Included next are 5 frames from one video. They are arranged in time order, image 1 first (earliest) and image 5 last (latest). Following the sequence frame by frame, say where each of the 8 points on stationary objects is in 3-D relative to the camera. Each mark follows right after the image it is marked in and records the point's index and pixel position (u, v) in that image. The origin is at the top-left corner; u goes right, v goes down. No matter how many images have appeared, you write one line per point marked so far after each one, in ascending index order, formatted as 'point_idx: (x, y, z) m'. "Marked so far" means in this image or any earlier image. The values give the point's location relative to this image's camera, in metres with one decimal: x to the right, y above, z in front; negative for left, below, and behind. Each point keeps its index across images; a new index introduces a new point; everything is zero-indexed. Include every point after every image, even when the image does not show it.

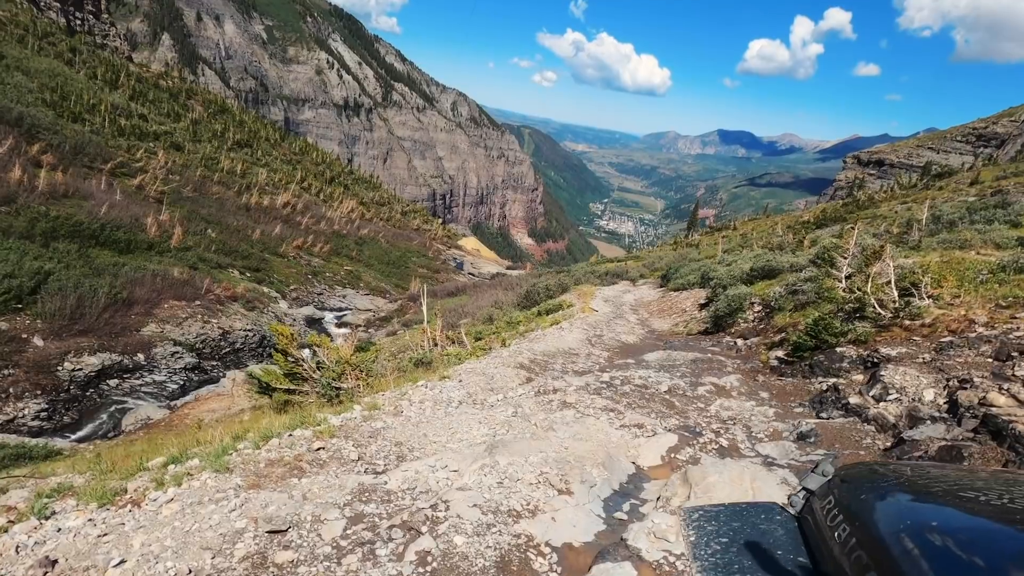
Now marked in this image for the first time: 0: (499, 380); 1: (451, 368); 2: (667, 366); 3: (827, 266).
0: (-0.2, -1.3, +9.0) m
1: (-1.0, -1.3, +10.8) m
2: (+2.6, -1.3, +11.0) m
3: (+7.3, +0.5, +15.2) m
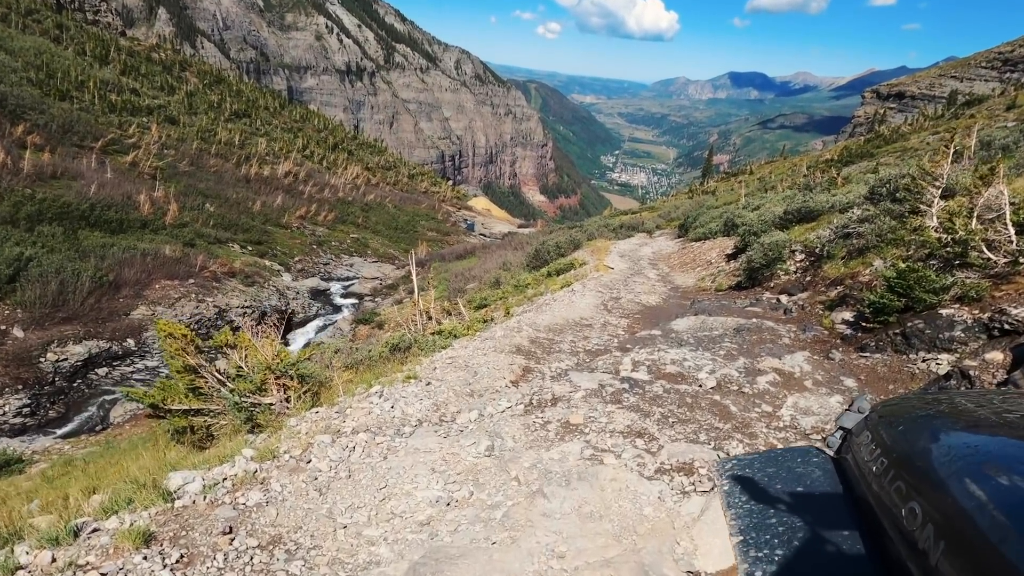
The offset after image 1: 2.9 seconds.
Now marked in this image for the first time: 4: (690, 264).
0: (-0.3, -0.9, +6.7) m
1: (-1.1, -0.9, +8.5) m
2: (+2.5, -0.7, +8.6) m
3: (+7.2, +1.6, +12.6) m
4: (+5.2, +0.7, +19.5) m
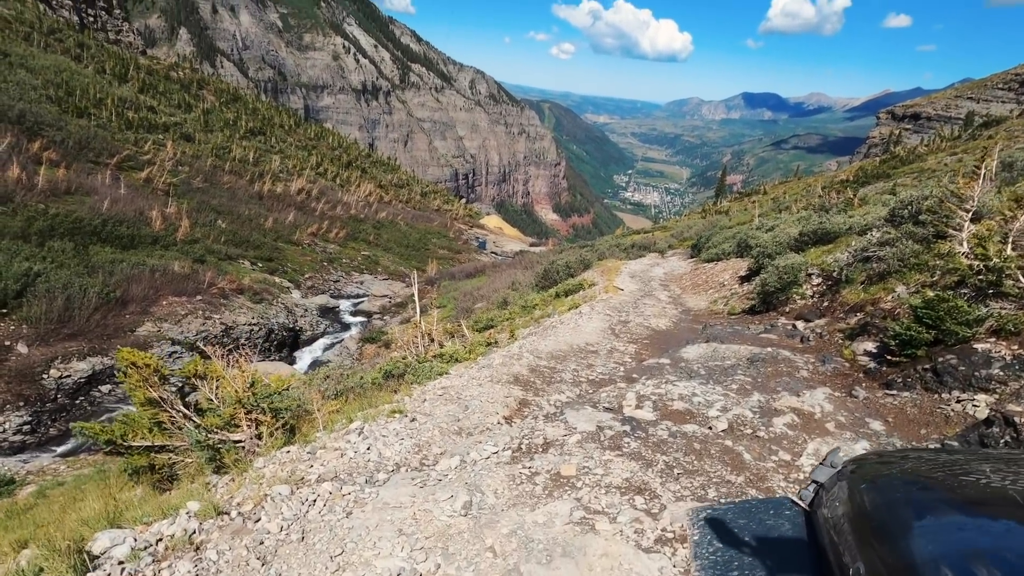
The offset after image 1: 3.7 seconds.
0: (-0.4, -1.2, +6.2) m
1: (-1.1, -1.2, +8.0) m
2: (+2.5, -1.0, +8.0) m
3: (+7.2, +1.2, +12.0) m
4: (+5.4, 0.0, +18.9) m
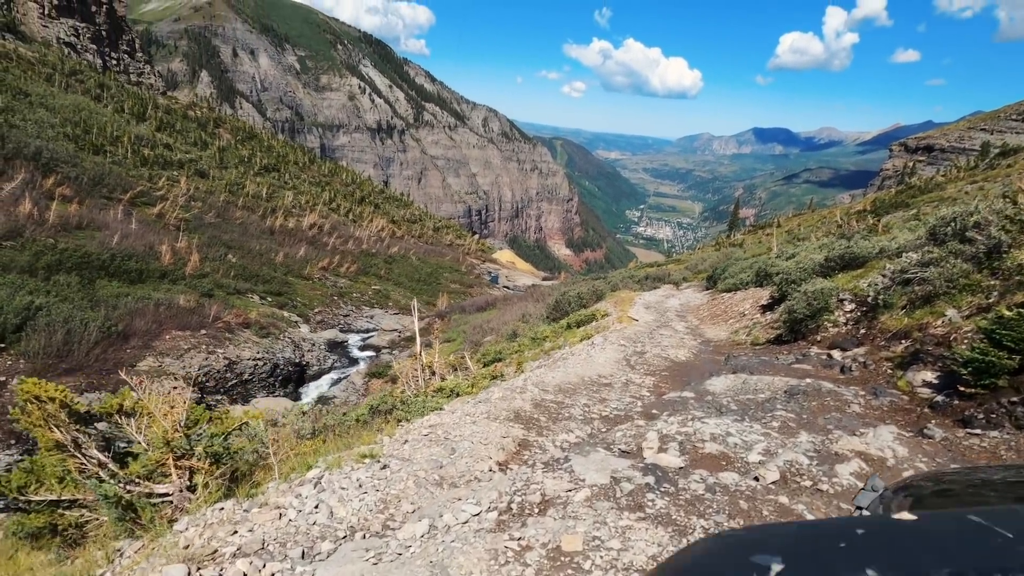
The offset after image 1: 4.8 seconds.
0: (-0.4, -1.3, +5.1) m
1: (-1.1, -1.4, +6.9) m
2: (+2.5, -1.3, +6.9) m
3: (+7.3, +0.7, +10.9) m
4: (+5.6, -0.7, +17.7) m
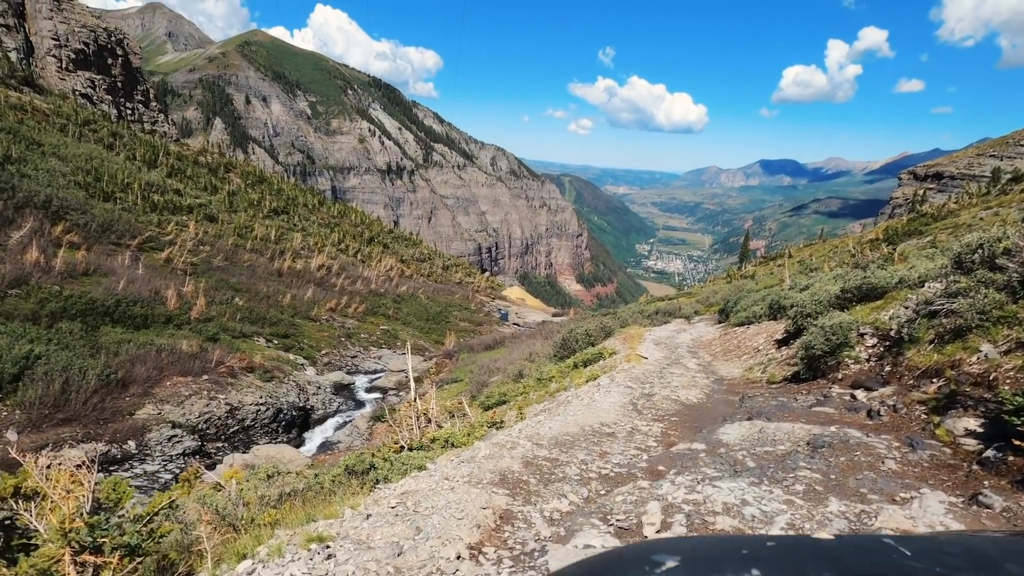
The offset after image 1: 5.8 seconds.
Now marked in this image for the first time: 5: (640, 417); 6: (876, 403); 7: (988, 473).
0: (-0.6, -1.6, +4.3) m
1: (-1.3, -1.9, +6.1) m
2: (+2.4, -1.6, +6.0) m
3: (+7.2, +0.3, +10.1) m
4: (+5.7, -1.6, +16.8) m
5: (+2.0, -2.0, +10.3) m
6: (+4.9, -1.5, +8.8) m
7: (+3.7, -1.4, +5.1) m
